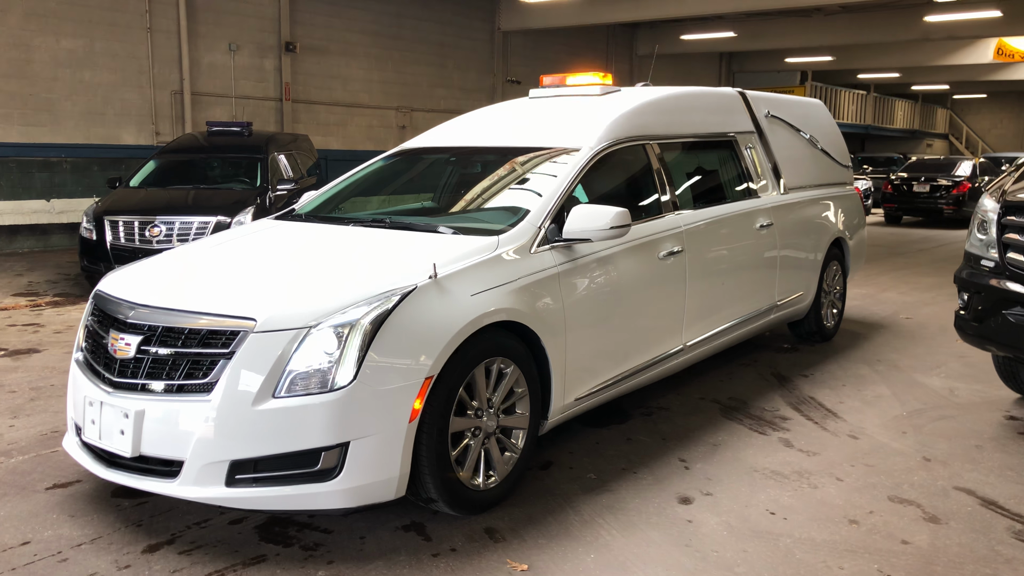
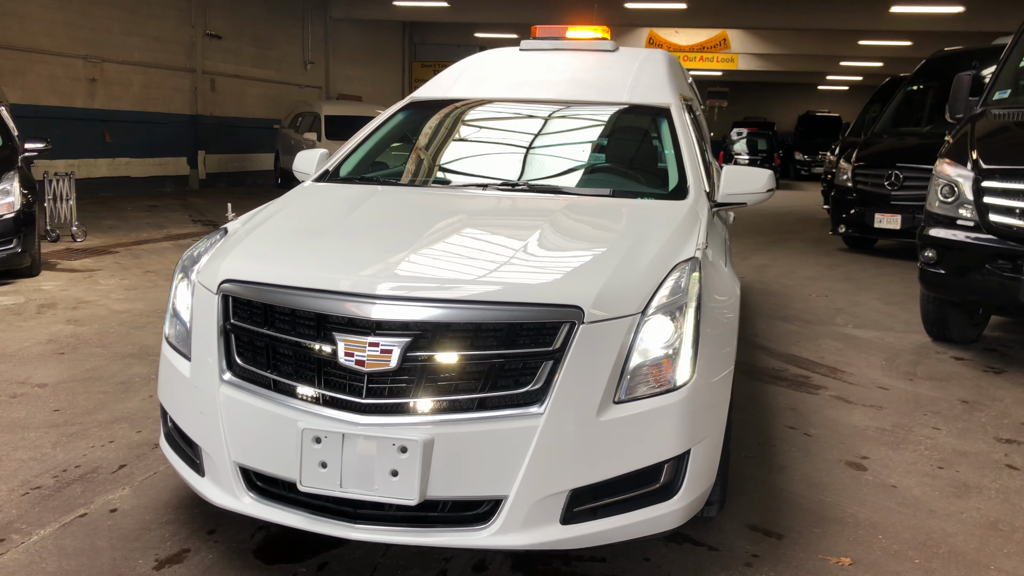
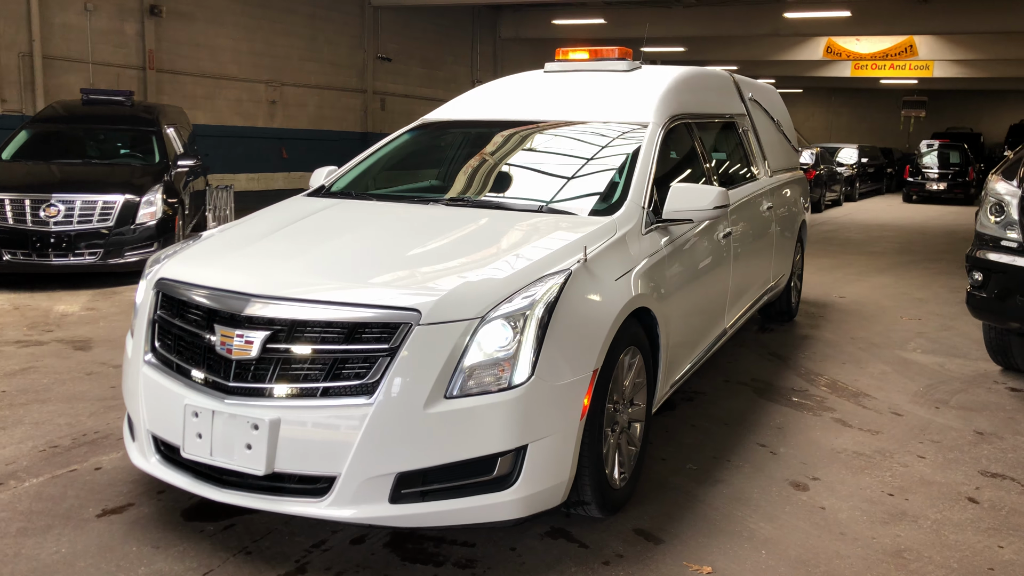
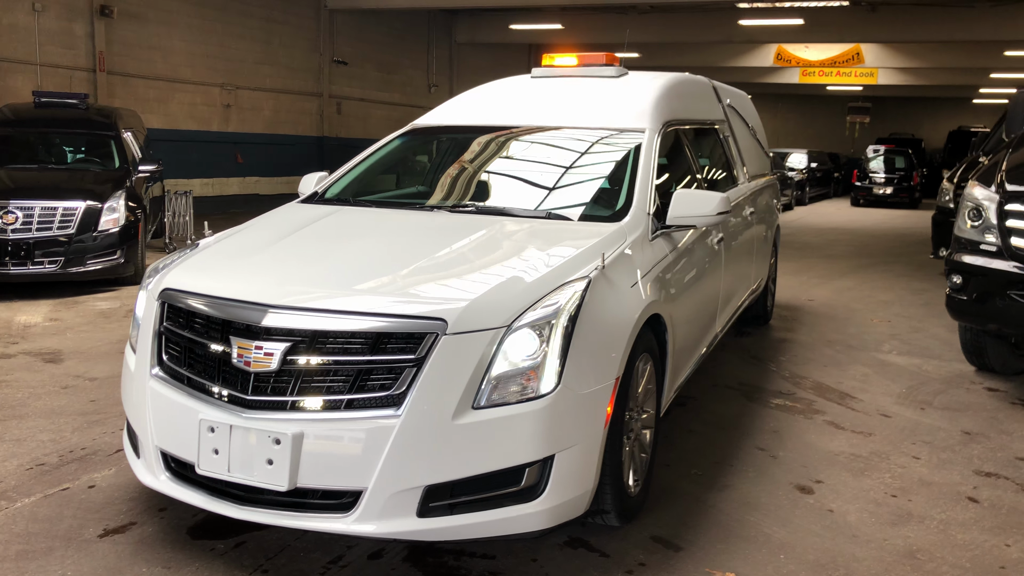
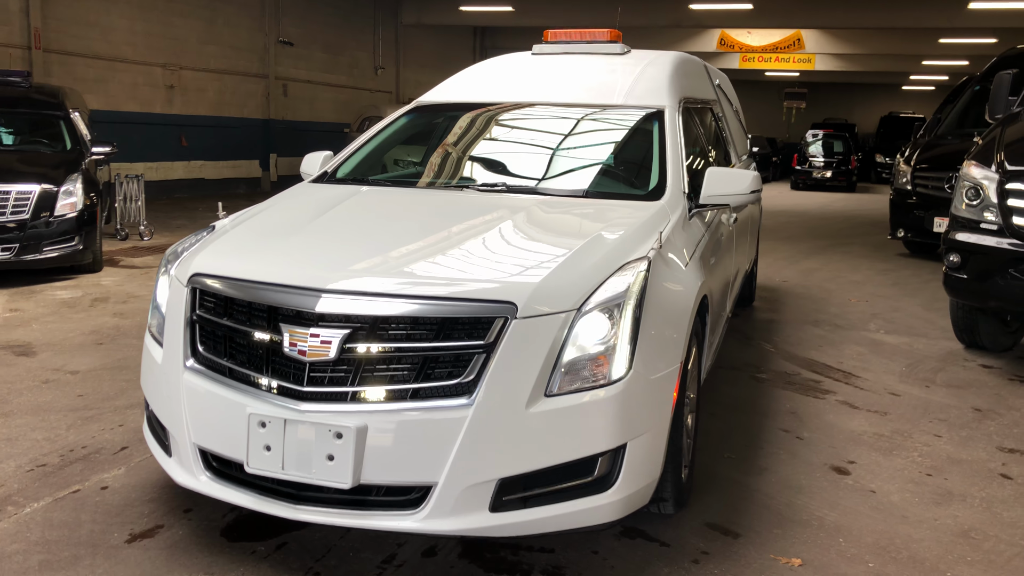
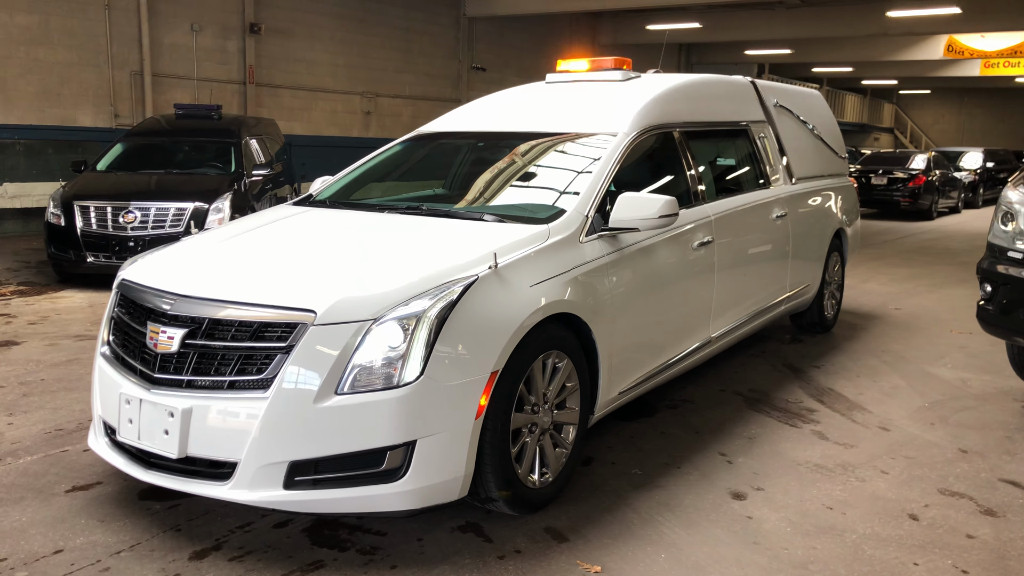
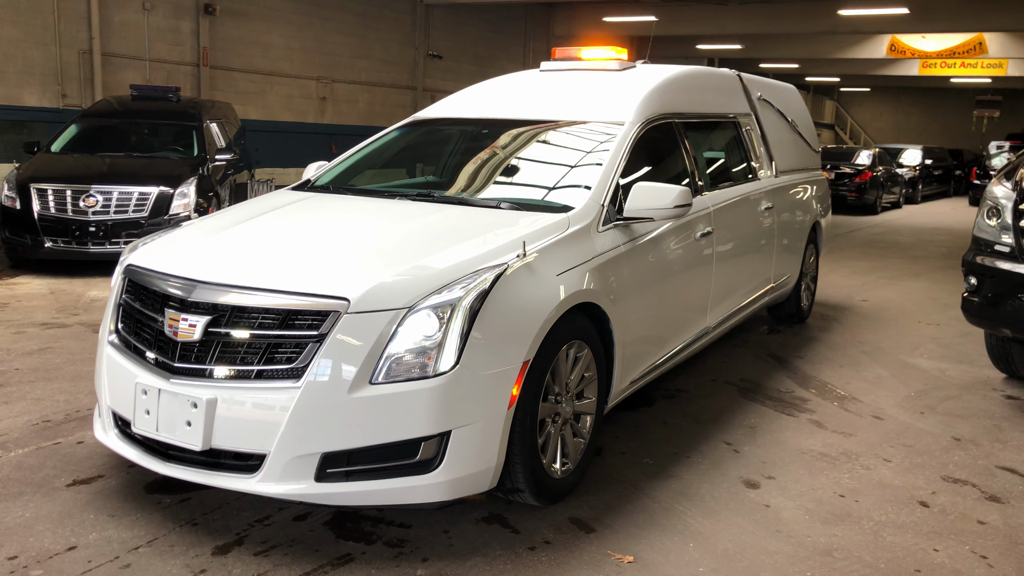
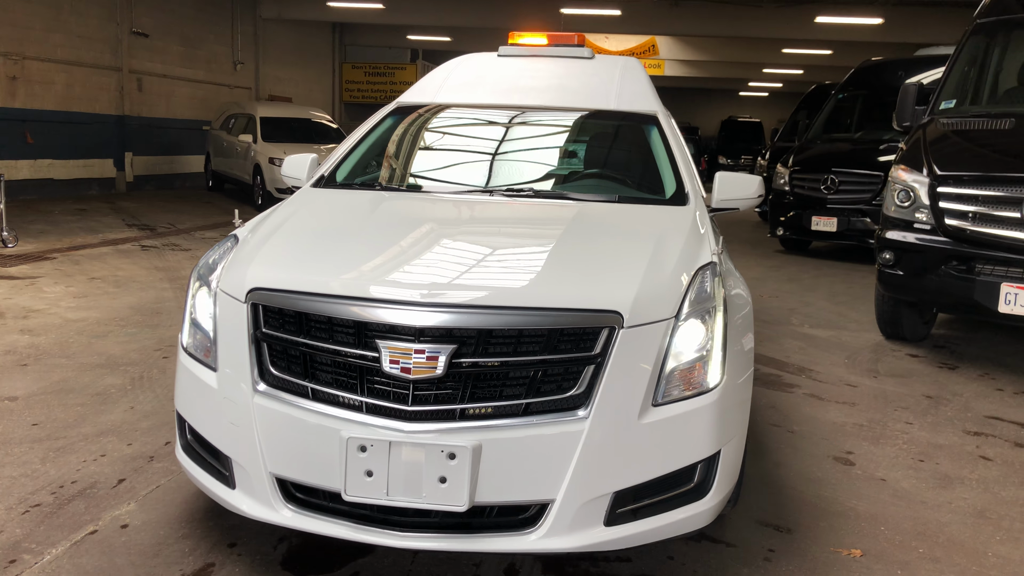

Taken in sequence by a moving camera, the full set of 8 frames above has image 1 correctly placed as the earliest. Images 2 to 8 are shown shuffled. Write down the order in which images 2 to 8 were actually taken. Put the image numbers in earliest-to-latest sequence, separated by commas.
6, 7, 3, 4, 5, 2, 8
